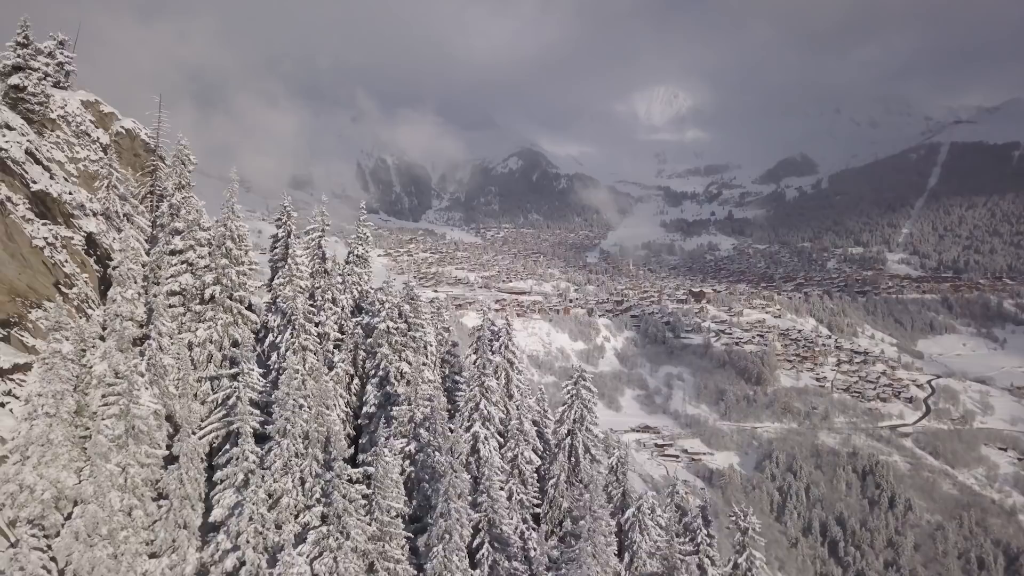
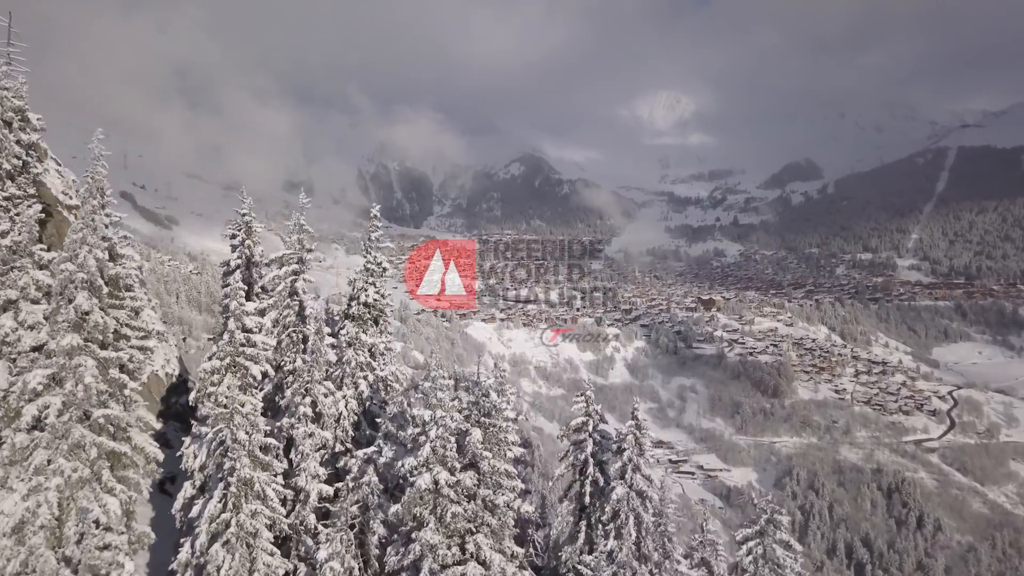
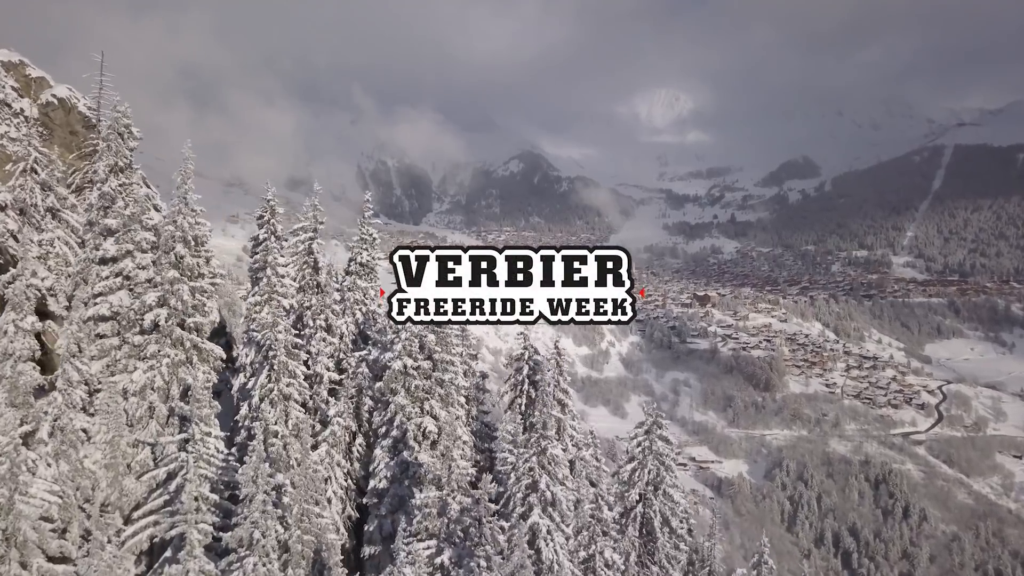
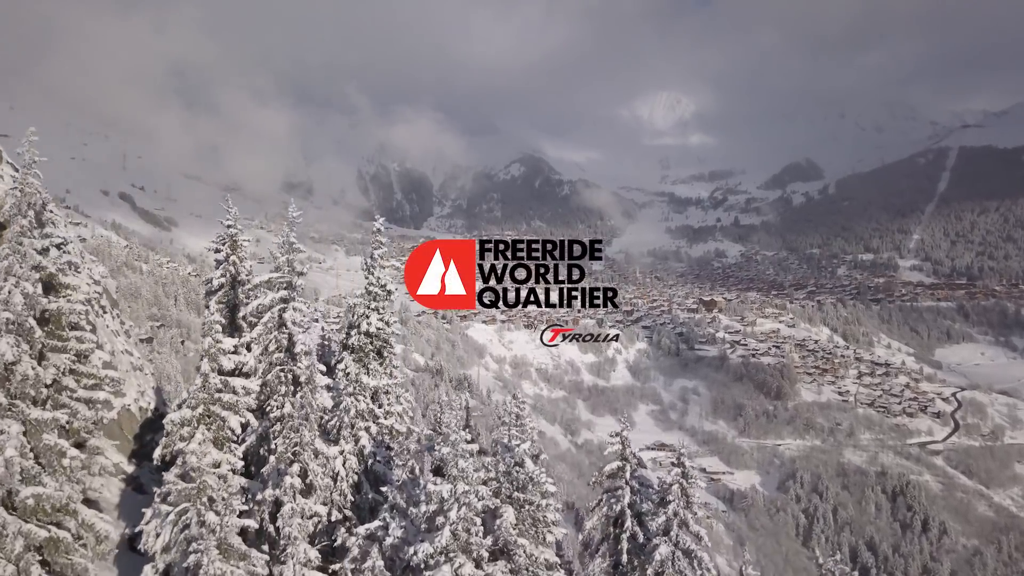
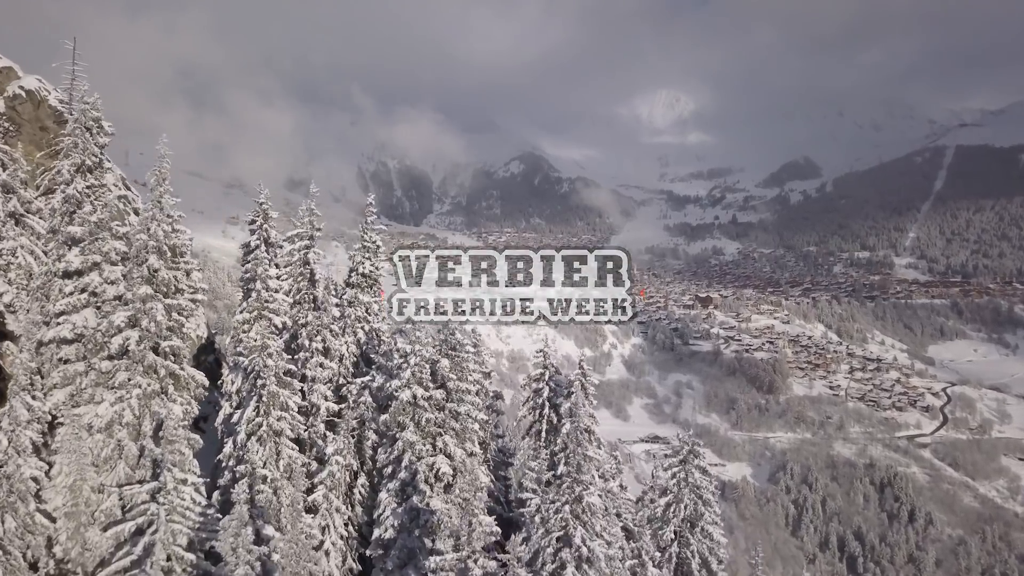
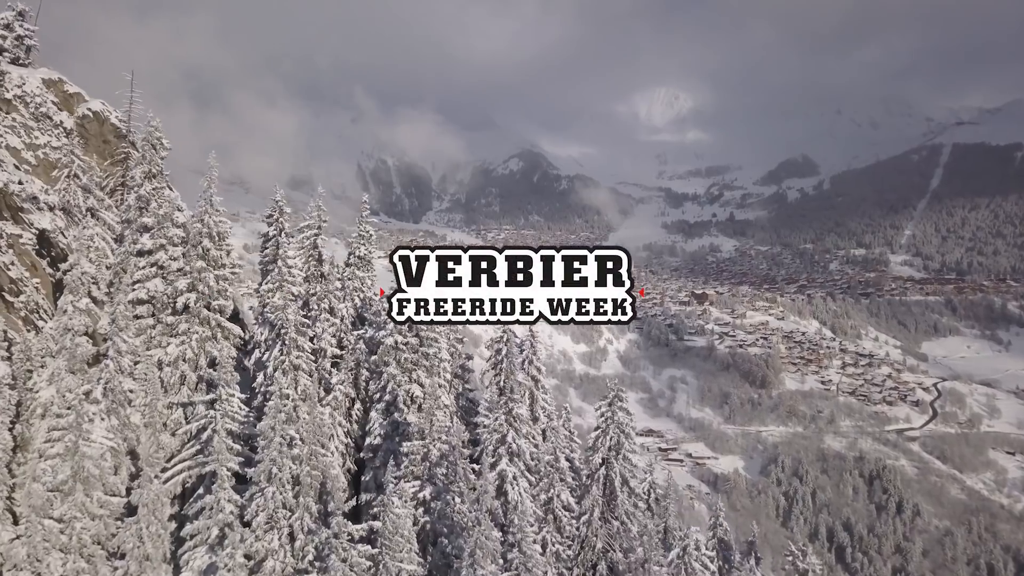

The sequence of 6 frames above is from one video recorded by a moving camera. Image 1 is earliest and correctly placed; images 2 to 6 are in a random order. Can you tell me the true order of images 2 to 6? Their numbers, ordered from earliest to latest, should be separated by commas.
6, 3, 5, 2, 4
